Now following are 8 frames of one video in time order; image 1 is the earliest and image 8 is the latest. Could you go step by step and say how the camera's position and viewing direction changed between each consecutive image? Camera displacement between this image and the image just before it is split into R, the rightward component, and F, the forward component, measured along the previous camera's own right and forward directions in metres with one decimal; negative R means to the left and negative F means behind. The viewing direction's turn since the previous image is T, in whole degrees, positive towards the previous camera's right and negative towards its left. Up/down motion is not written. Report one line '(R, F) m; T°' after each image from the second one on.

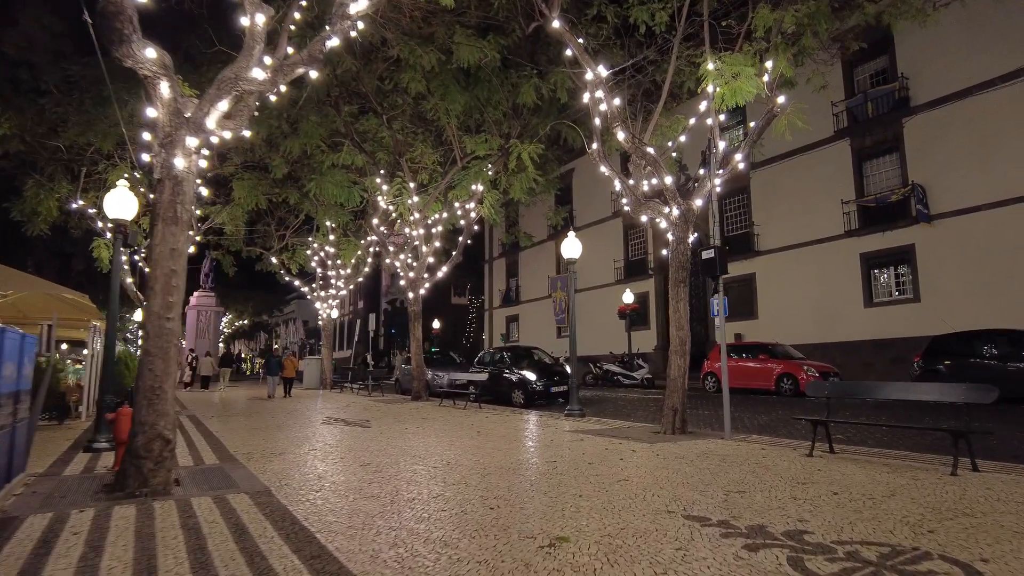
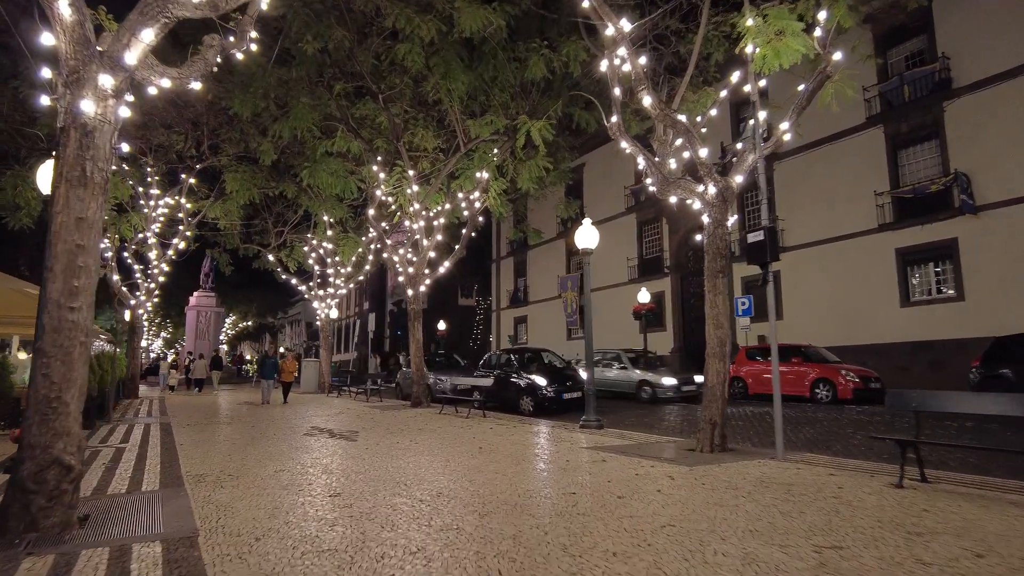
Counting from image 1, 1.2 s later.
(0.0, +1.4) m; -1°
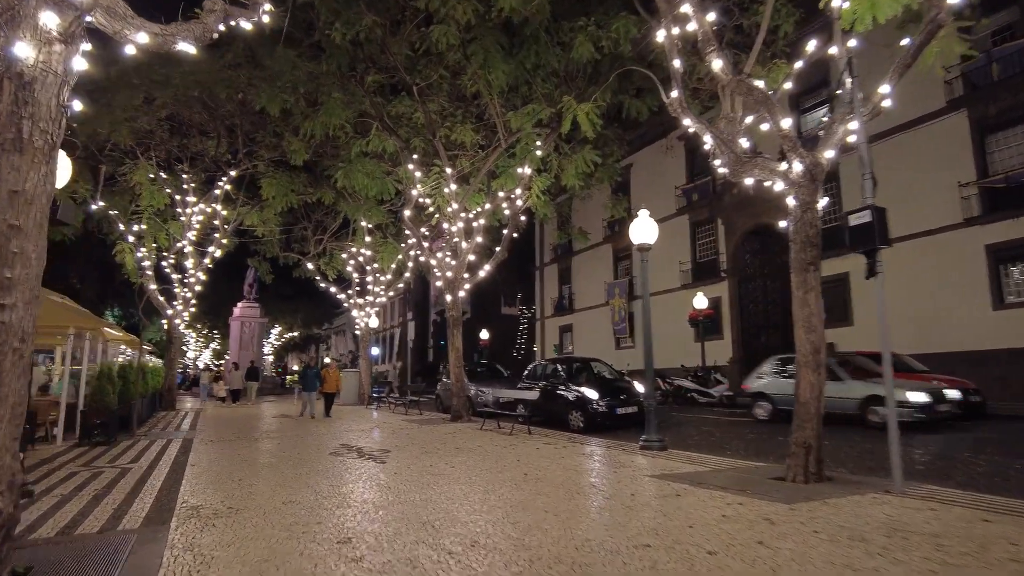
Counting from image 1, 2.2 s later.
(0.0, +1.2) m; -4°
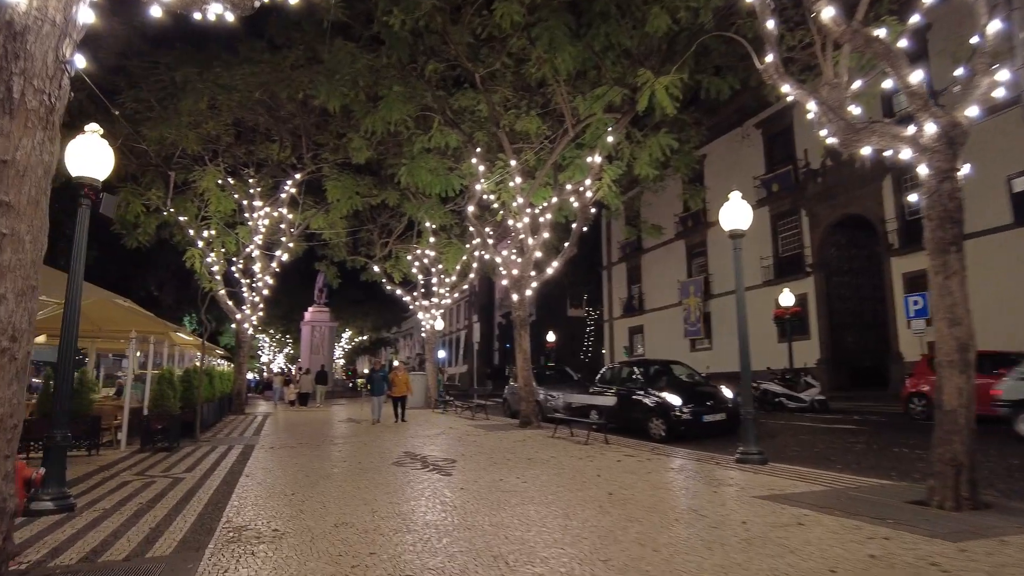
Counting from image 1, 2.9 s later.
(-0.1, +0.8) m; -6°
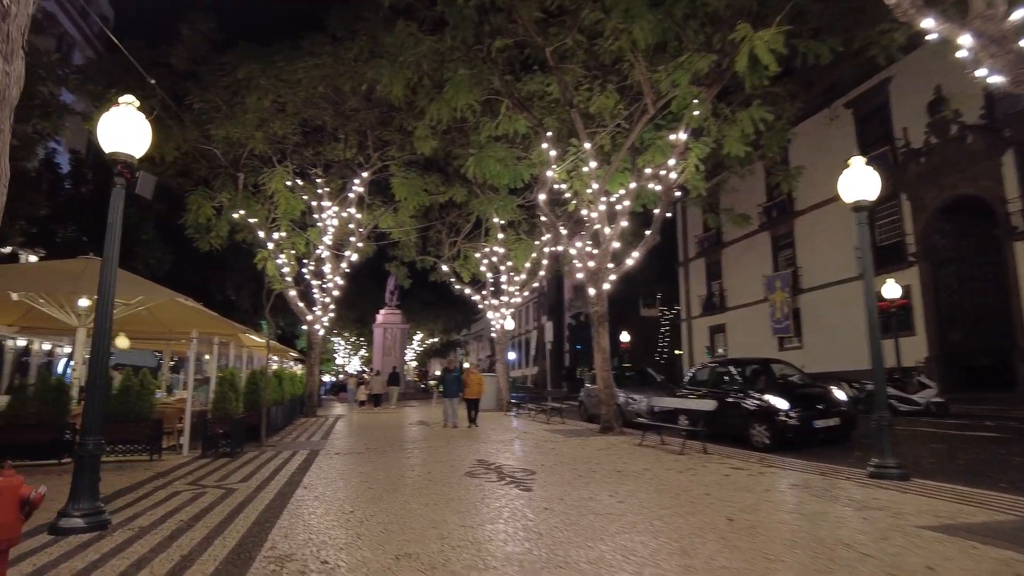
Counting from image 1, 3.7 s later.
(-0.2, +1.0) m; -6°
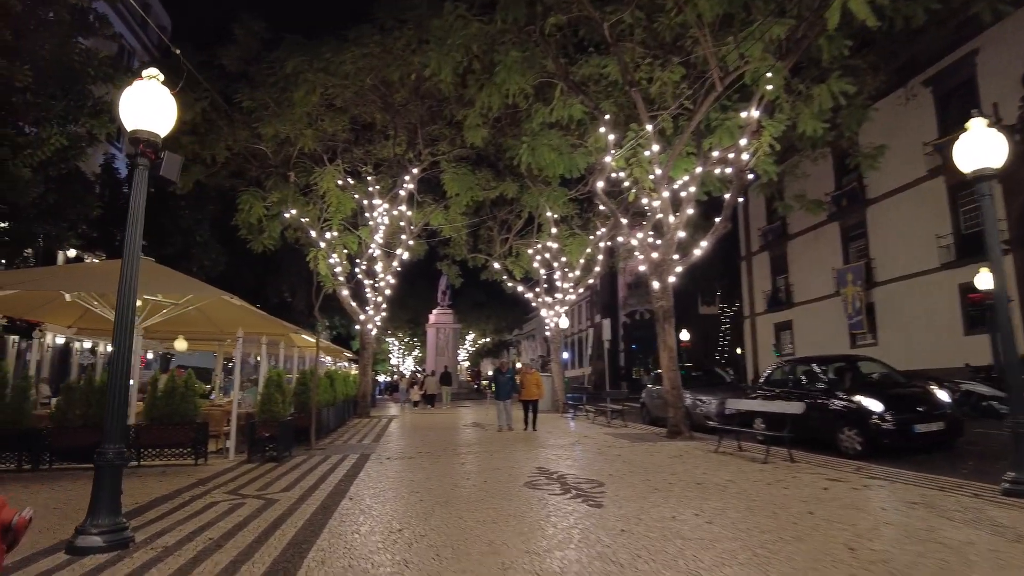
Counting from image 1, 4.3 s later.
(-0.1, +0.7) m; -4°
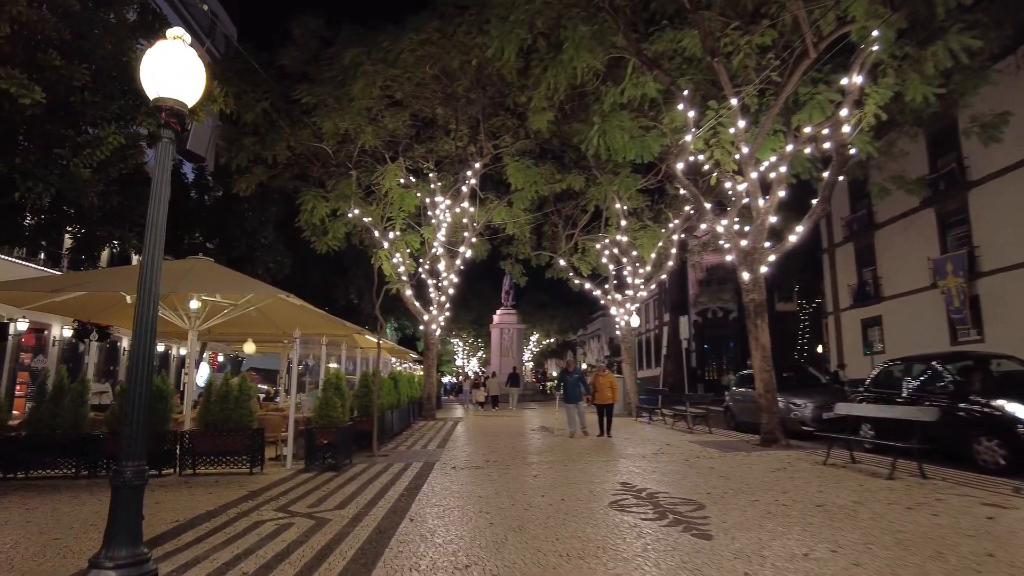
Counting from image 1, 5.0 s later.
(-0.1, +0.9) m; -5°
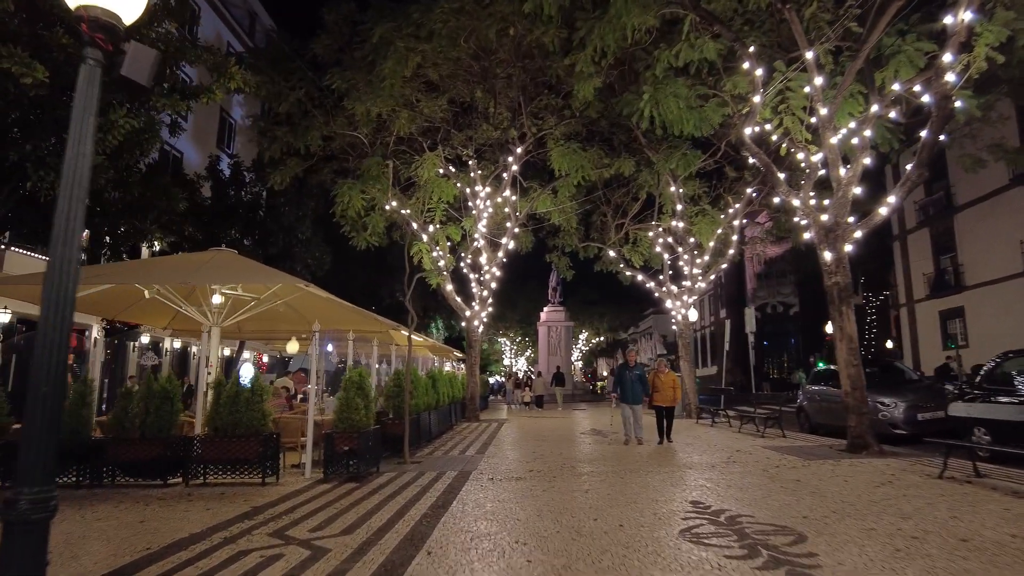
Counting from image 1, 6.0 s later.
(+0.1, +1.2) m; -4°
